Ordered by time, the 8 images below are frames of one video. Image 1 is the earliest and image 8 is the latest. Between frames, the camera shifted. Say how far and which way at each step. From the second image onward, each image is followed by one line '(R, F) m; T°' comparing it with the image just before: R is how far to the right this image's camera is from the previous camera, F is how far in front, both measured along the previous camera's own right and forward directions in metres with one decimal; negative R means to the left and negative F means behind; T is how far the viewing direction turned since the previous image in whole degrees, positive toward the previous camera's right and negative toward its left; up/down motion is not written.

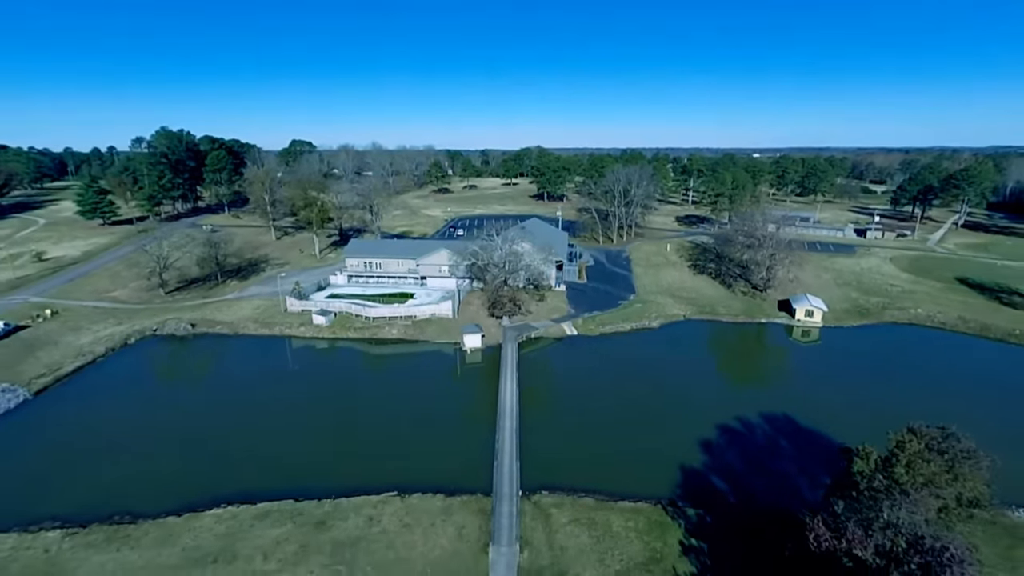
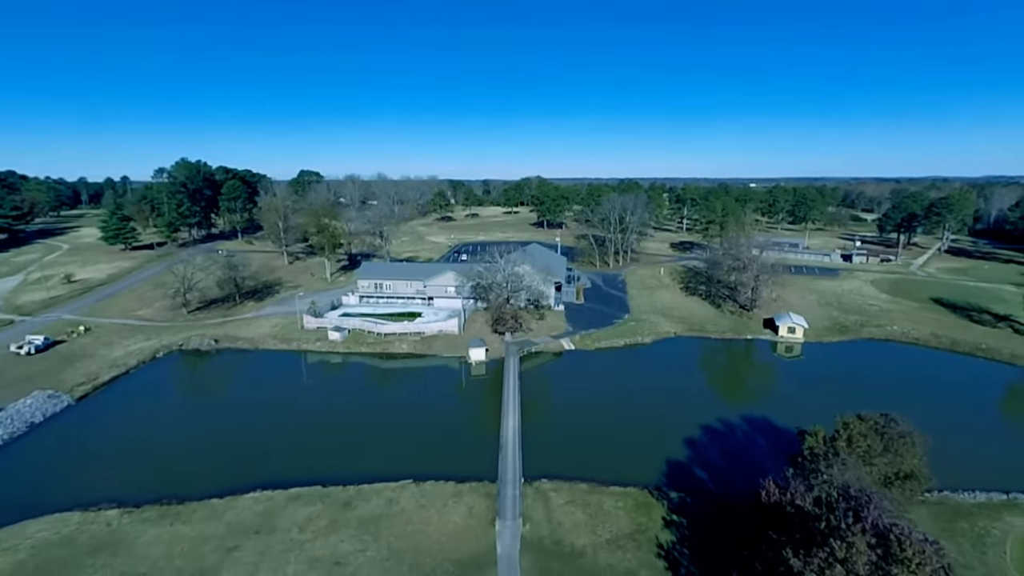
(-0.1, -2.5) m; 0°
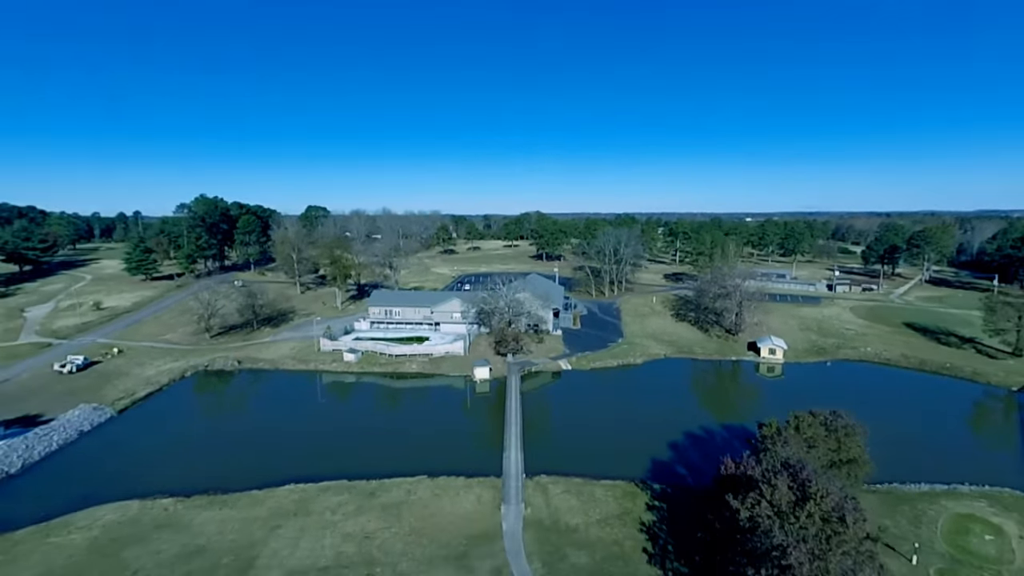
(-0.1, -3.1) m; 0°
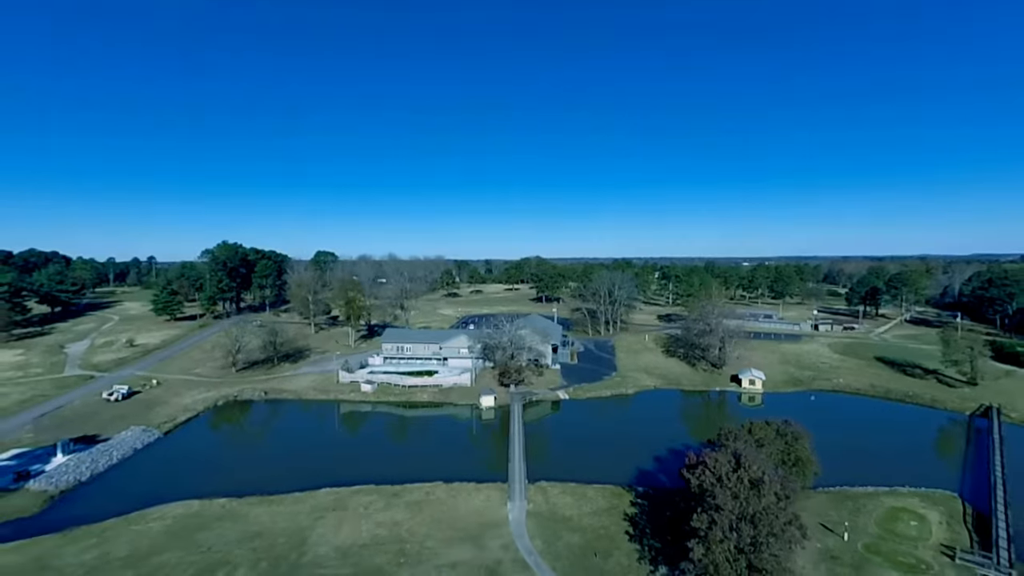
(-0.2, -4.3) m; 0°
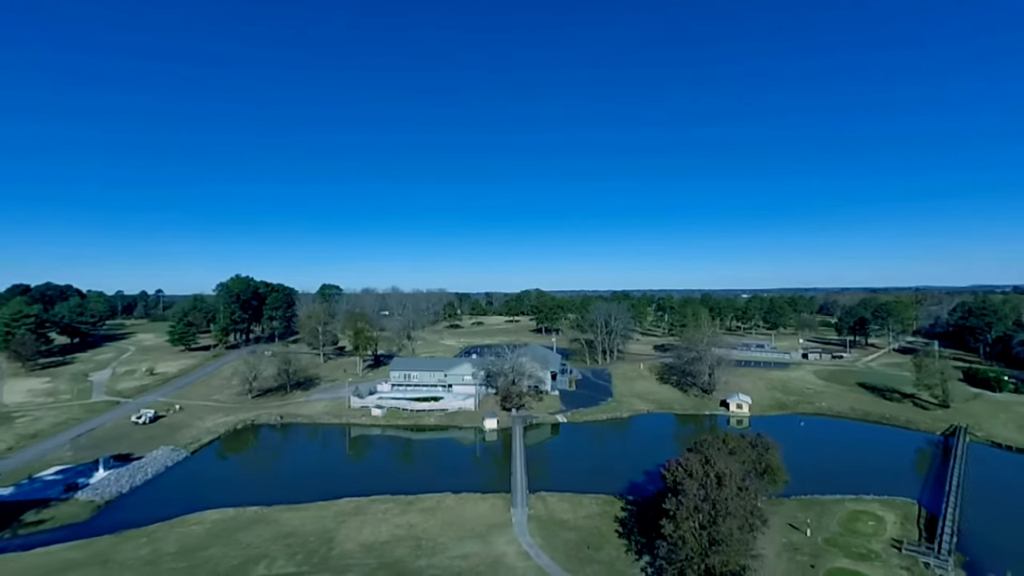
(-0.1, -3.3) m; 0°
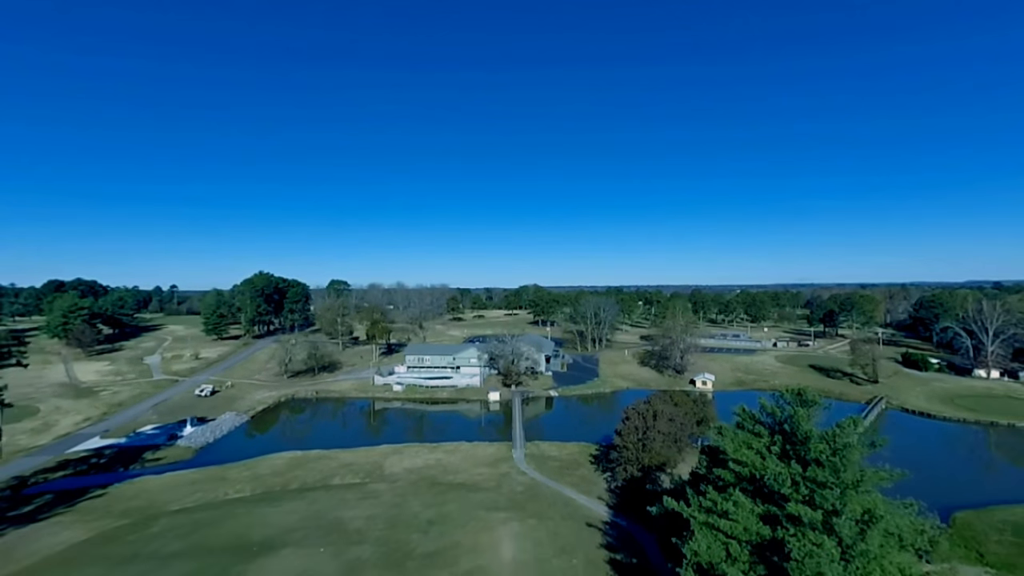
(-0.2, -8.1) m; 0°
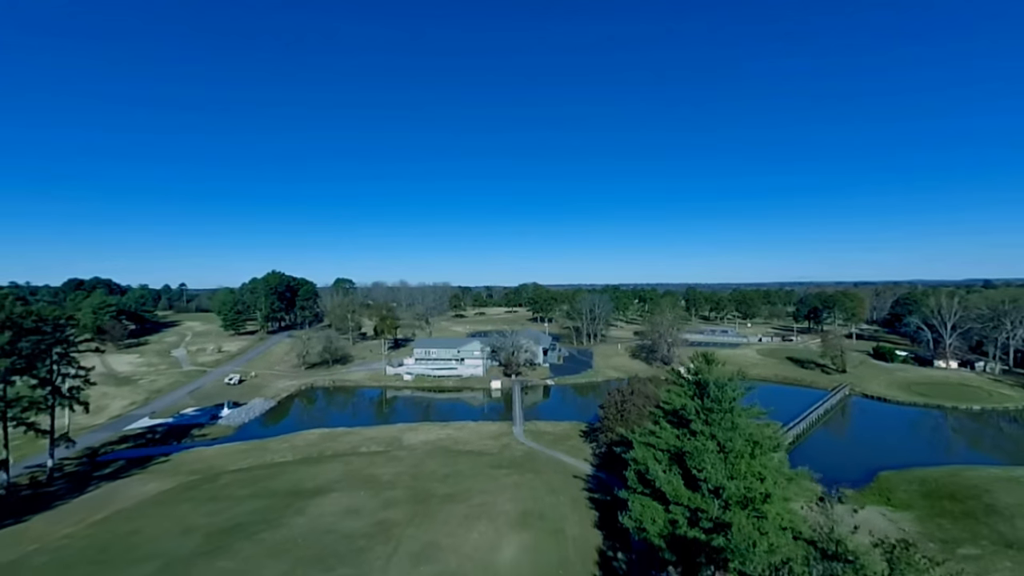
(-0.1, -4.9) m; 0°
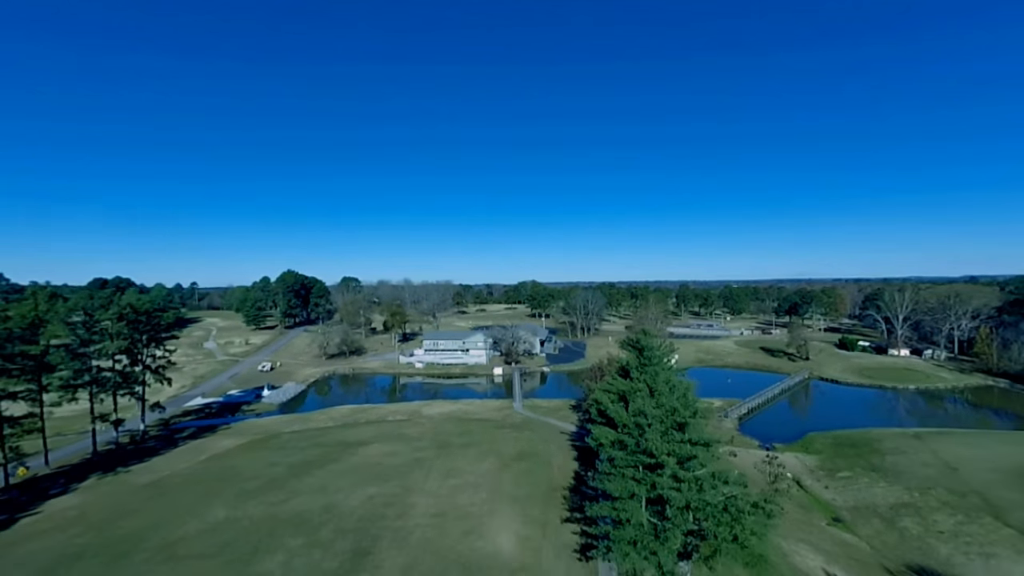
(0.0, -6.9) m; 0°
